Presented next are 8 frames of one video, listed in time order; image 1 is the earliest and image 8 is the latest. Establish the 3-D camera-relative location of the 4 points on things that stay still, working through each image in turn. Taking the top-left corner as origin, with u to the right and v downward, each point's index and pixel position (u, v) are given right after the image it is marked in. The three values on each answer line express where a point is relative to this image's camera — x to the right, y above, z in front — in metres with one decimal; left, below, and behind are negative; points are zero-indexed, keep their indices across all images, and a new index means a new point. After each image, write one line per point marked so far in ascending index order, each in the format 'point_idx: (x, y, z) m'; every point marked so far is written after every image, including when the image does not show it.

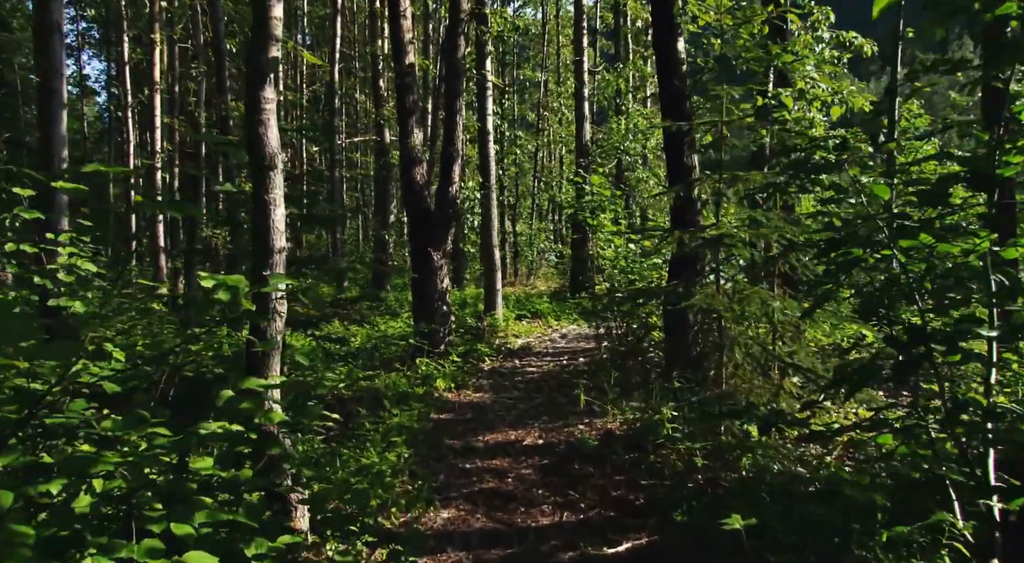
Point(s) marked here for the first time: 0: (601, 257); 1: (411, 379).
0: (+1.3, +0.4, +14.3) m
1: (-1.2, -1.2, +12.0) m
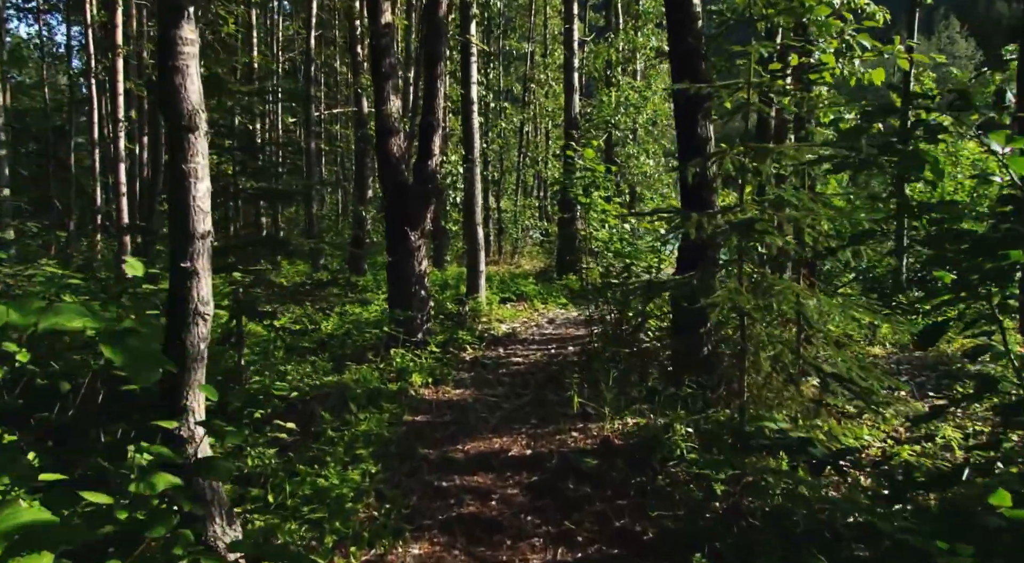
0: (+1.1, +0.6, +13.1) m
1: (-1.4, -1.0, +10.8) m
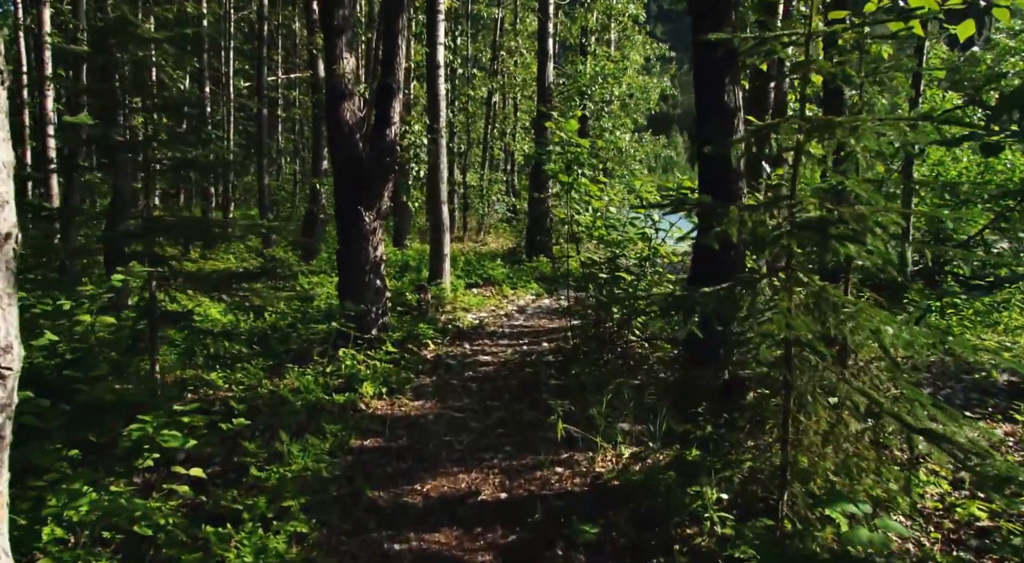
0: (+0.8, +0.7, +11.6) m
1: (-1.6, -0.9, +9.2) m
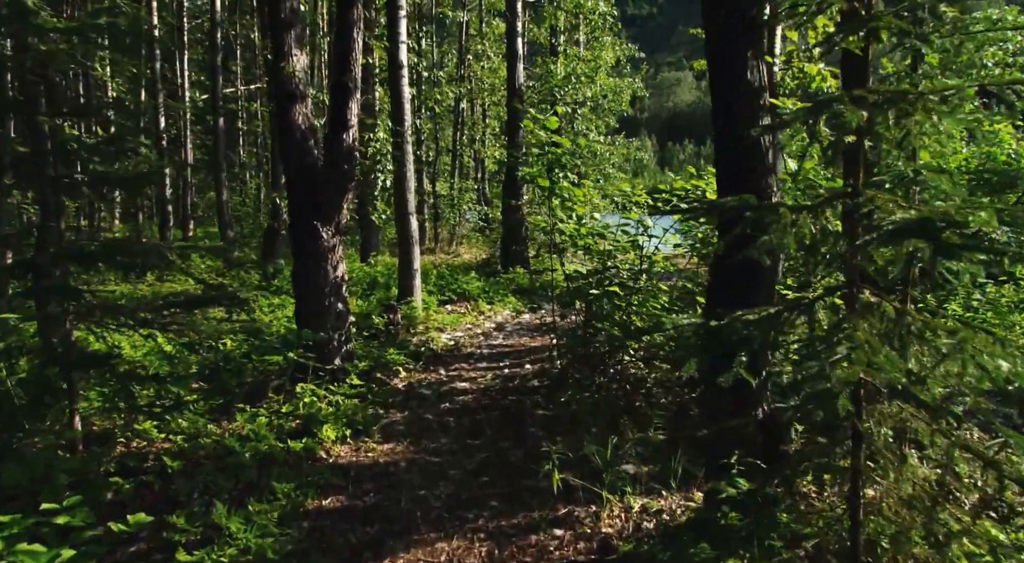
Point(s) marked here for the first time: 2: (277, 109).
0: (+0.5, +0.5, +10.4) m
1: (-1.8, -1.1, +8.0) m
2: (-2.3, +1.7, +9.7) m
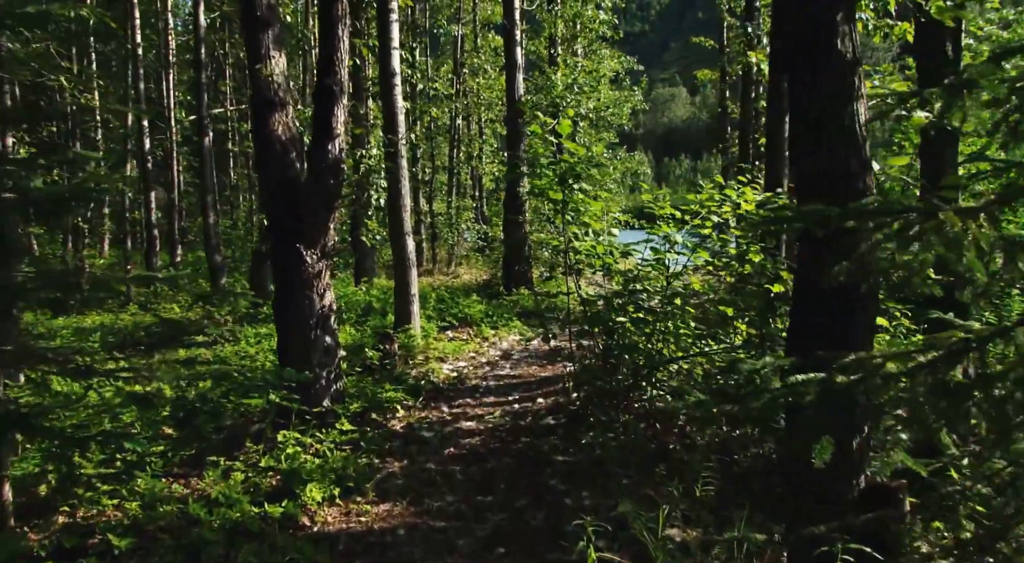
0: (+0.6, +0.3, +9.3) m
1: (-1.7, -1.3, +6.8) m
2: (-2.2, +1.4, +8.6) m
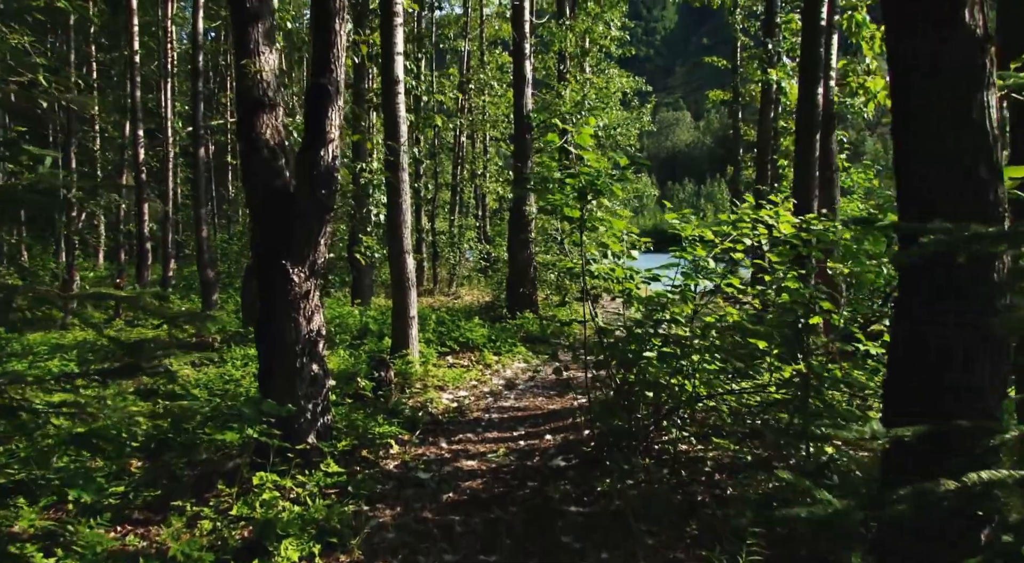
0: (+0.7, +0.1, +8.4) m
1: (-1.6, -1.5, +5.9) m
2: (-2.1, +1.3, +7.8) m
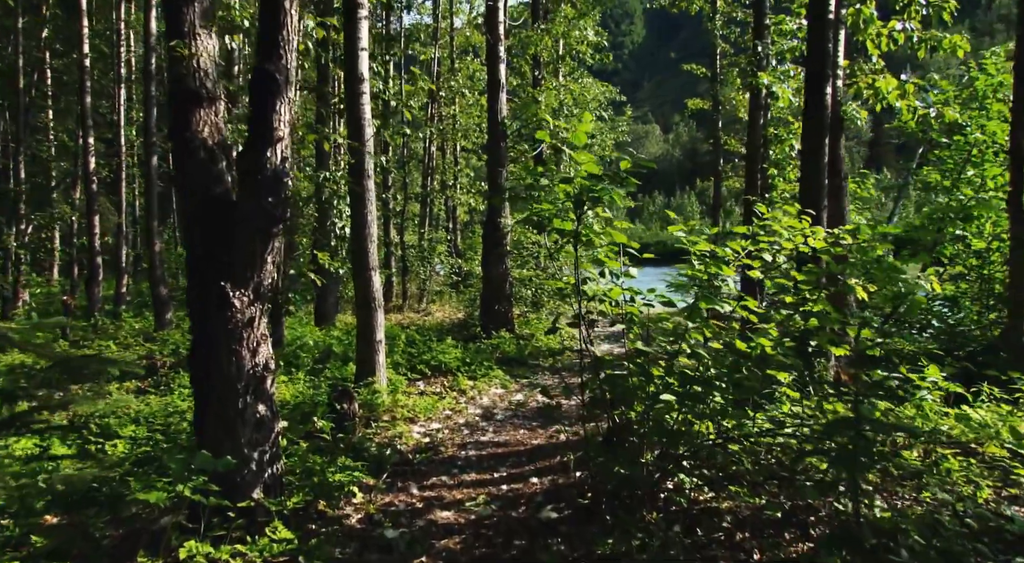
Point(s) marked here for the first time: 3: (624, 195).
0: (+0.5, -0.1, +7.3) m
1: (-1.7, -1.6, +4.7) m
2: (-2.2, +1.1, +6.6) m
3: (+0.7, +0.6, +7.2) m
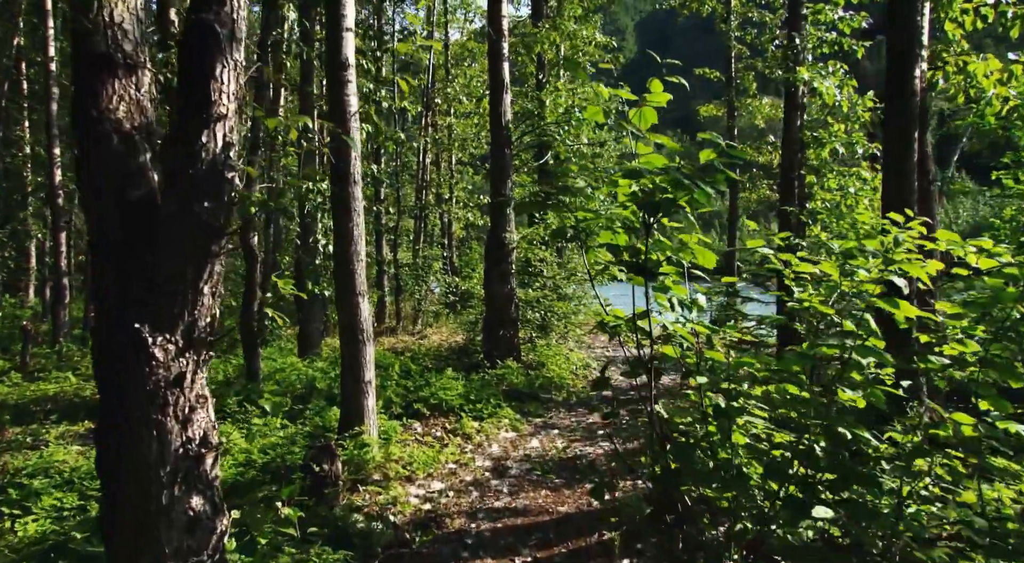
0: (+0.7, -0.3, +5.4) m
1: (-1.5, -1.7, +2.8) m
2: (-2.0, +0.9, +4.7) m
3: (+0.9, +0.5, +5.4) m
